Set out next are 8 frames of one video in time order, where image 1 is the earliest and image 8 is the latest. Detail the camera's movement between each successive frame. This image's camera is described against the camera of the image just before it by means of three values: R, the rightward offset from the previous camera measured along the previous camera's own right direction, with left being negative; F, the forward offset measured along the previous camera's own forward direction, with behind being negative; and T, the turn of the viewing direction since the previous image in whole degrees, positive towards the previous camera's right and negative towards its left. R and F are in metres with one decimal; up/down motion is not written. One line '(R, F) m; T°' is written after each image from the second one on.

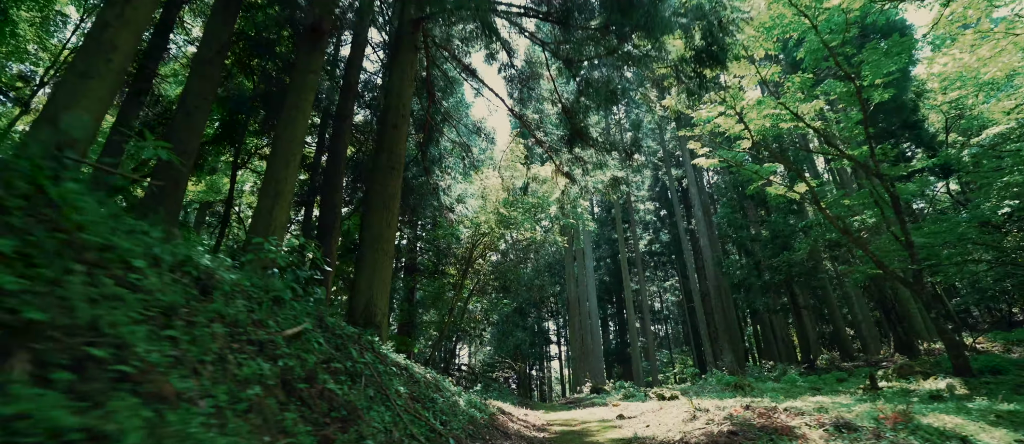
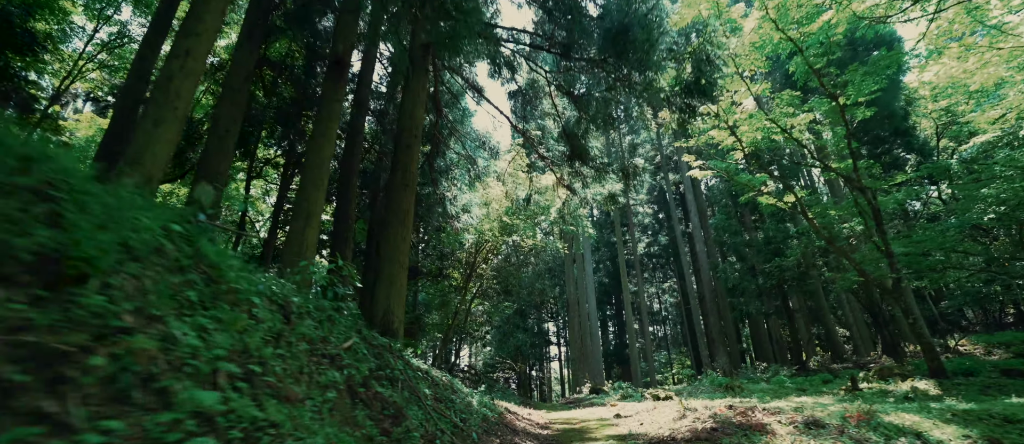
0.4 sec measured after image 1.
(-0.1, -0.5) m; 0°
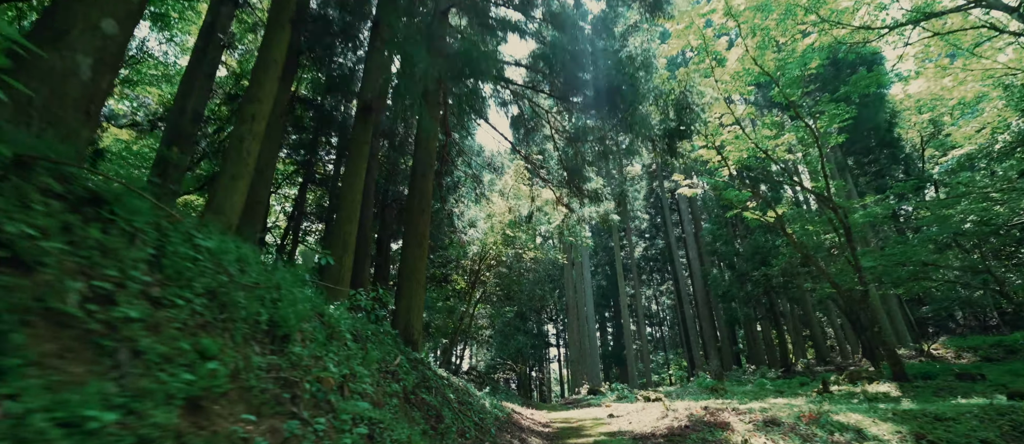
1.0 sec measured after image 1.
(-0.1, -0.8) m; 0°
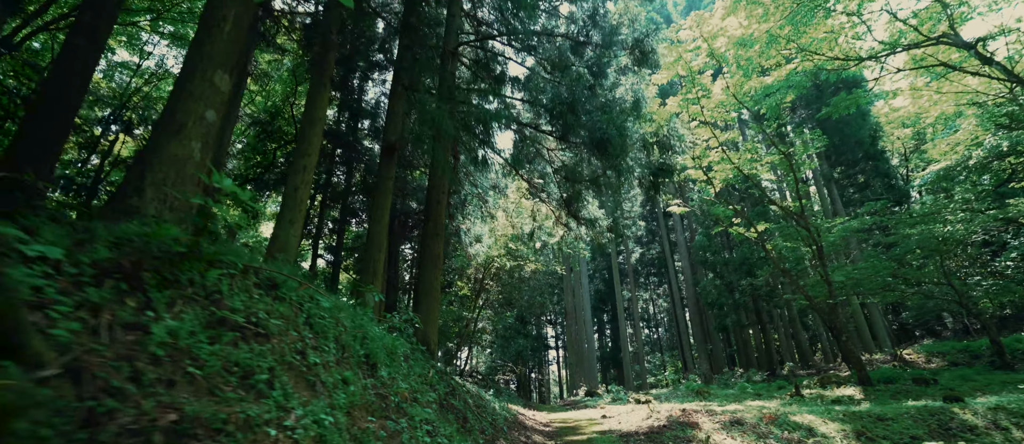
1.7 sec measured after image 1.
(-0.1, -0.9) m; 0°
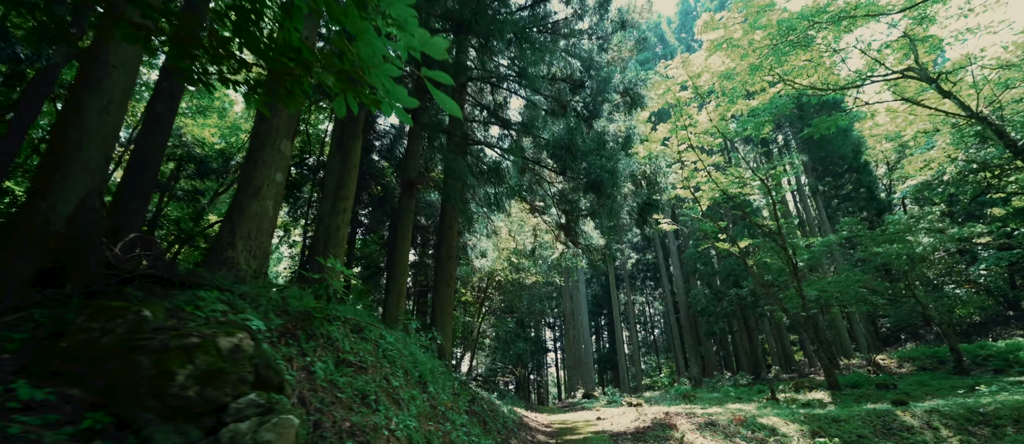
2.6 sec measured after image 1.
(-0.1, -0.9) m; 0°
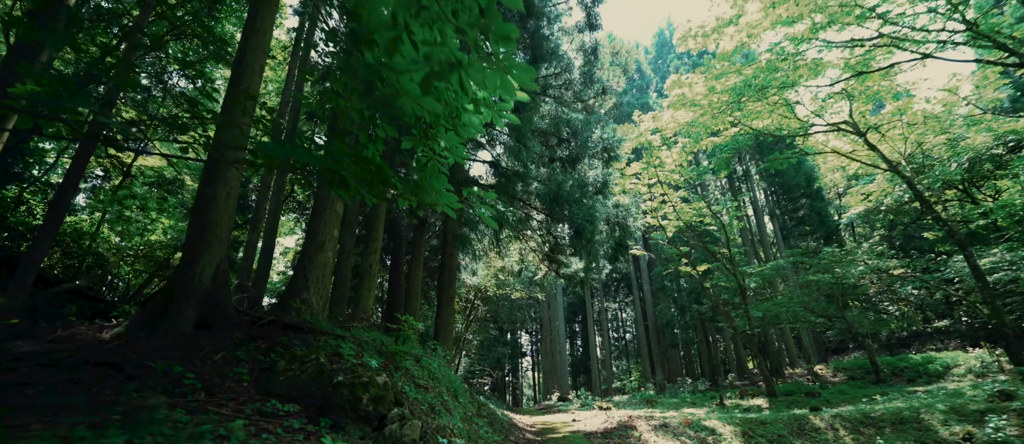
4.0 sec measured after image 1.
(-0.3, -1.5) m; +3°
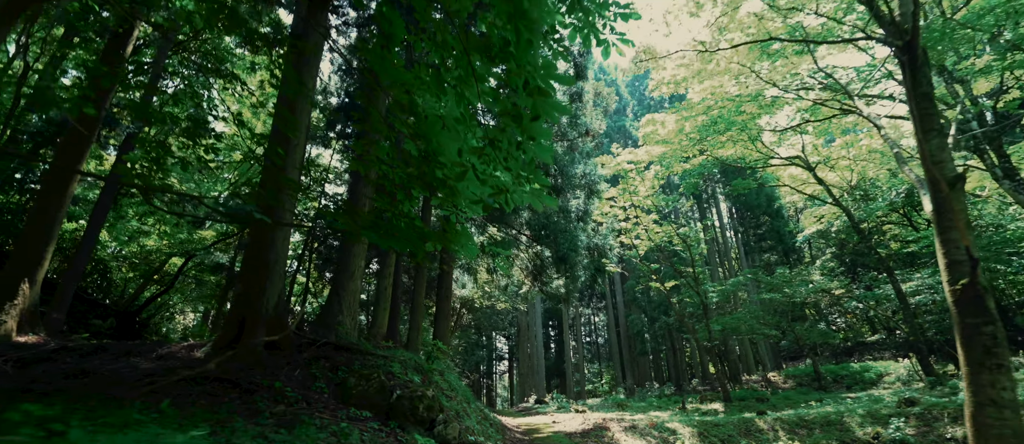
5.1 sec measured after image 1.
(-0.4, -1.2) m; +3°
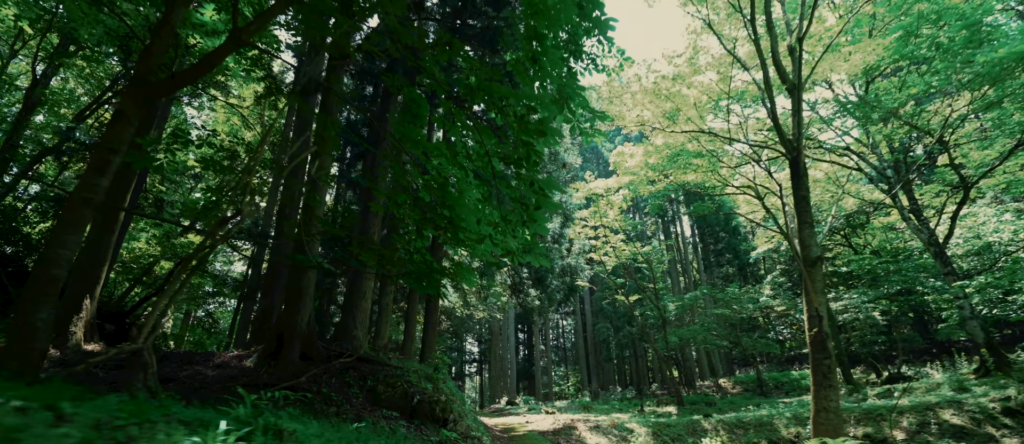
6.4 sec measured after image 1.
(-0.3, -1.3) m; +3°
